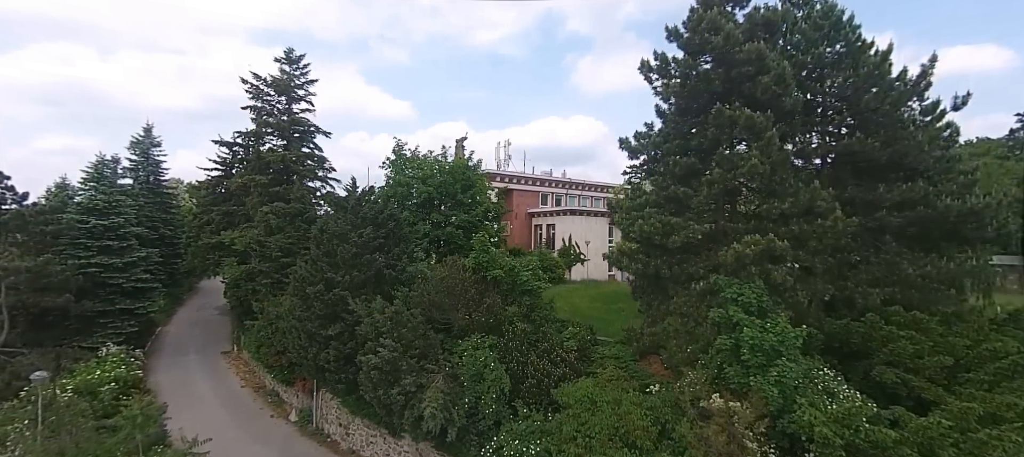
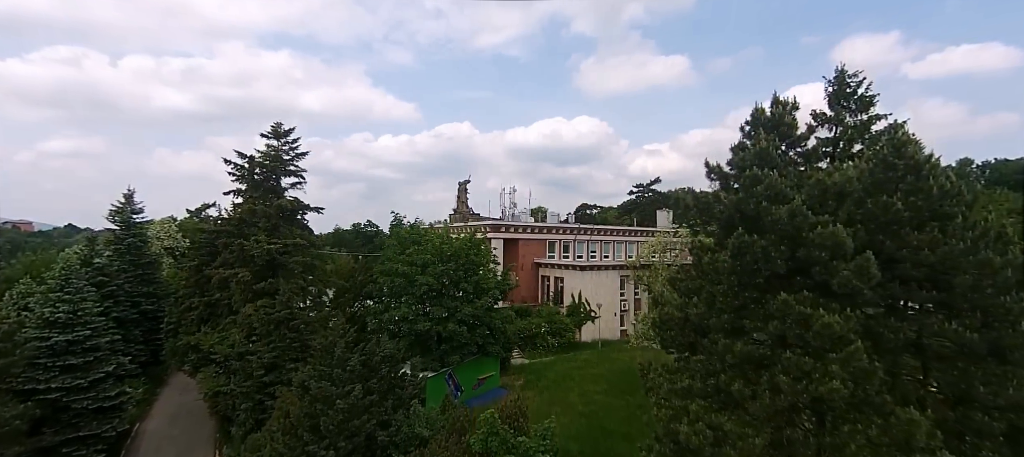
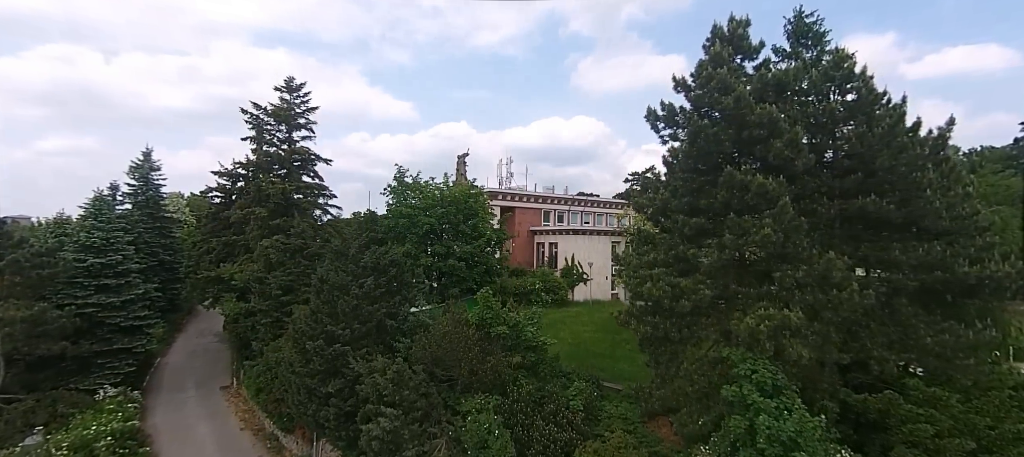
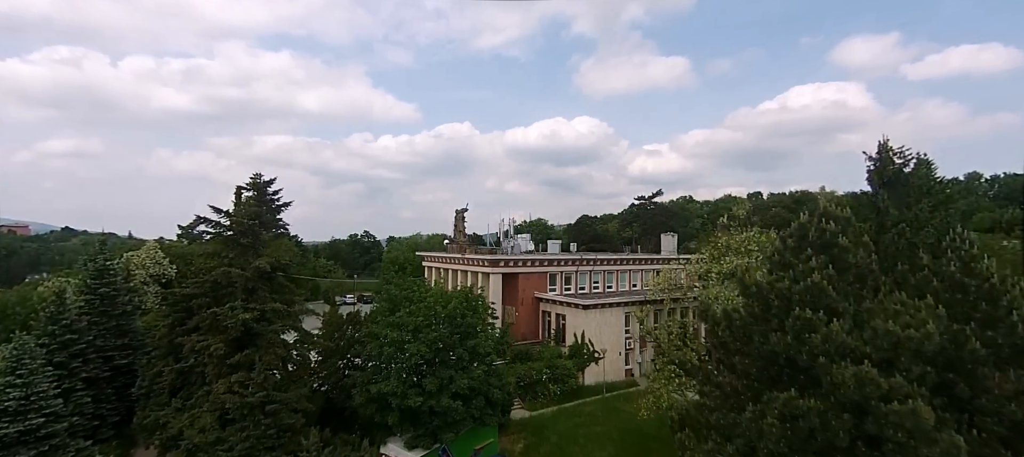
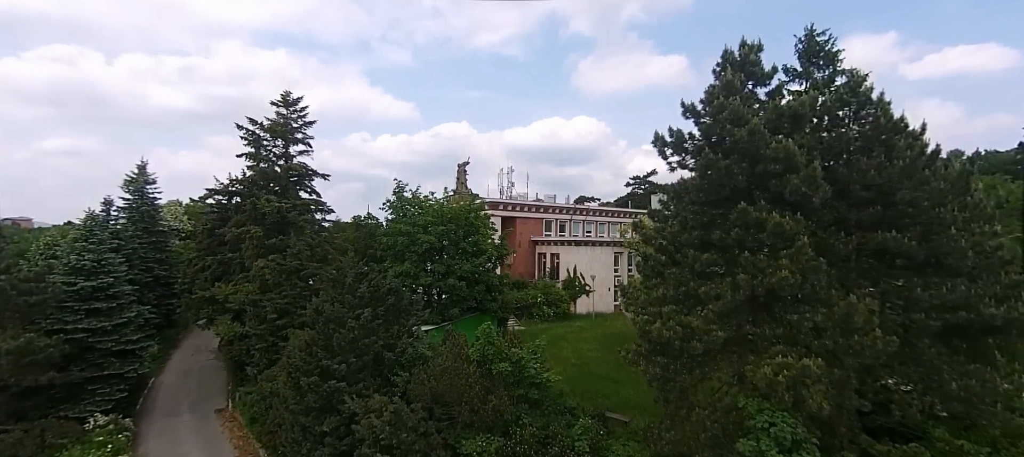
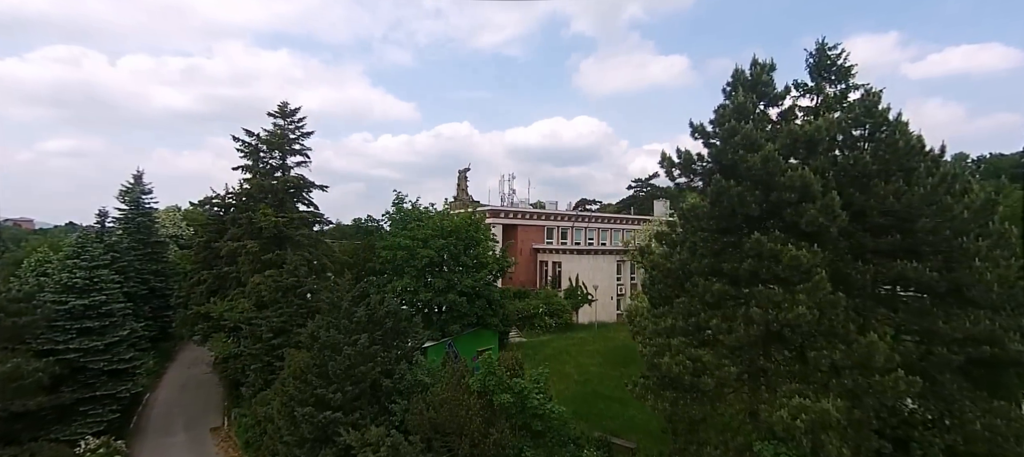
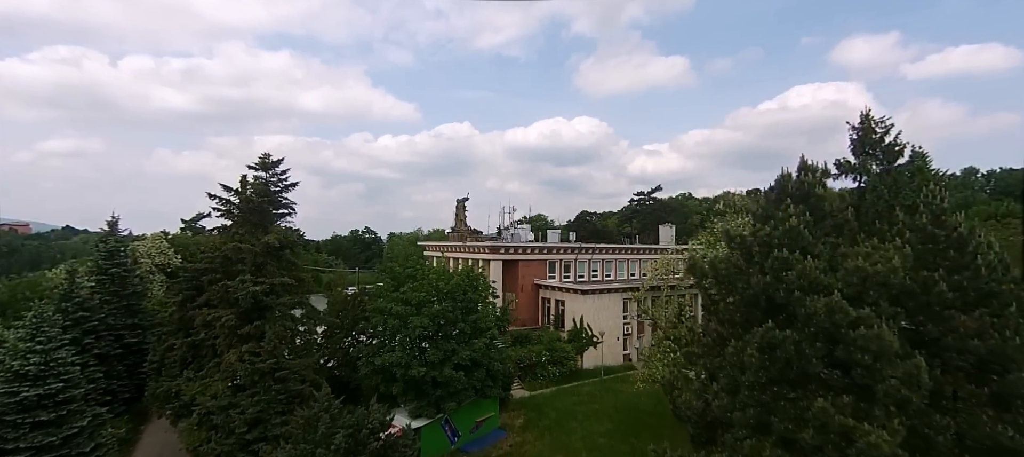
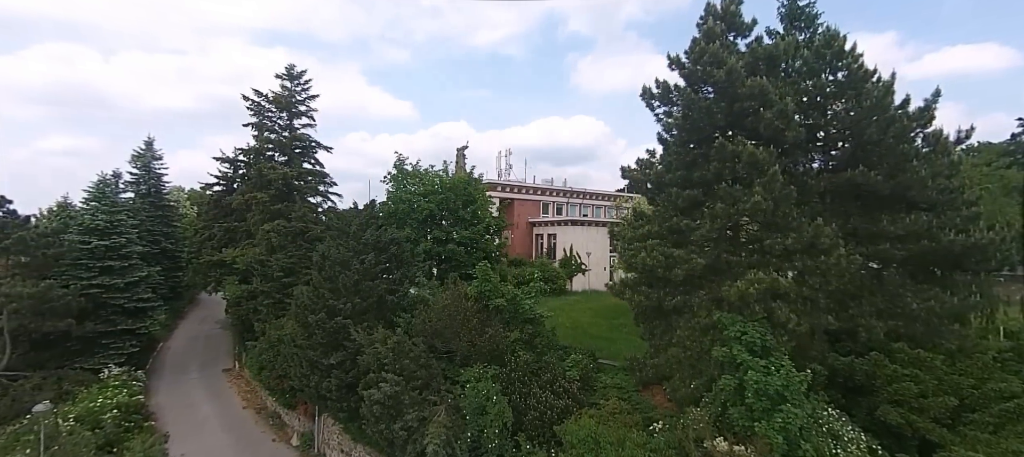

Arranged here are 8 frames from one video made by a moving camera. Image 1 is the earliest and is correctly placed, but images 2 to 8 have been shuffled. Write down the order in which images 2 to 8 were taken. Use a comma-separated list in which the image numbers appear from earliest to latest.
8, 3, 5, 6, 2, 7, 4
